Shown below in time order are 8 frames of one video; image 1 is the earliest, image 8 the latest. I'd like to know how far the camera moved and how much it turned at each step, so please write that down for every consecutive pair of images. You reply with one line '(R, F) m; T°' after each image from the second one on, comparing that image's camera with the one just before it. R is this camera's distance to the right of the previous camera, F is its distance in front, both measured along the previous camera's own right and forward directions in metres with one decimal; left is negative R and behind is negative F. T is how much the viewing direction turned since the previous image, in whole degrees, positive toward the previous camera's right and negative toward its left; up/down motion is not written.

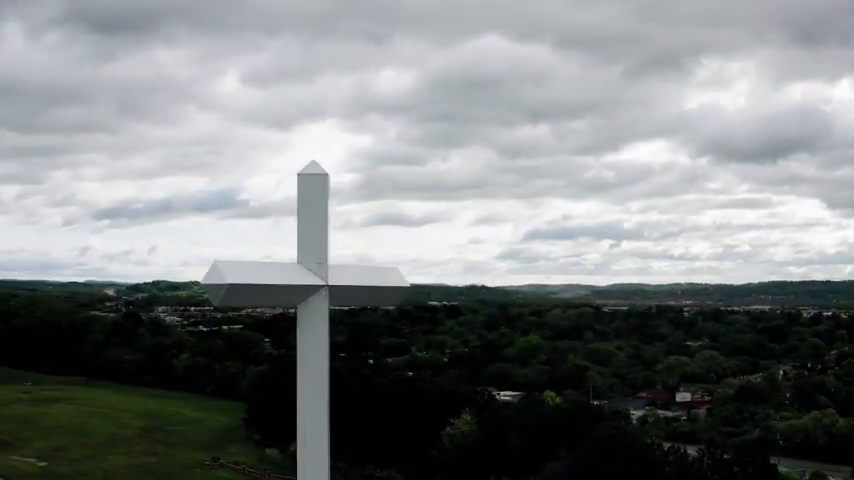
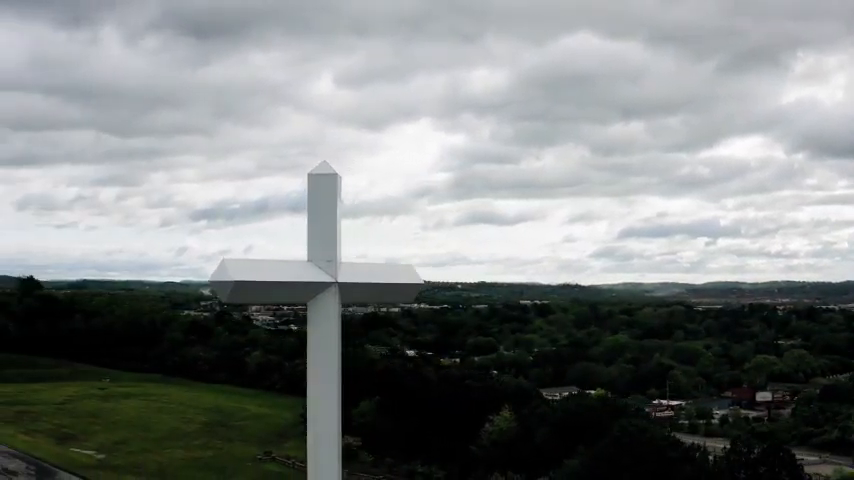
(+2.3, -0.2) m; -5°
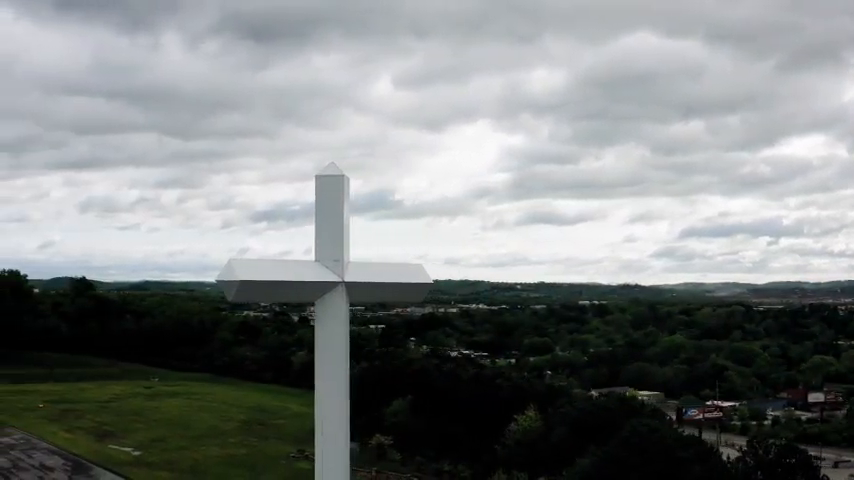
(+1.5, -0.2) m; -3°
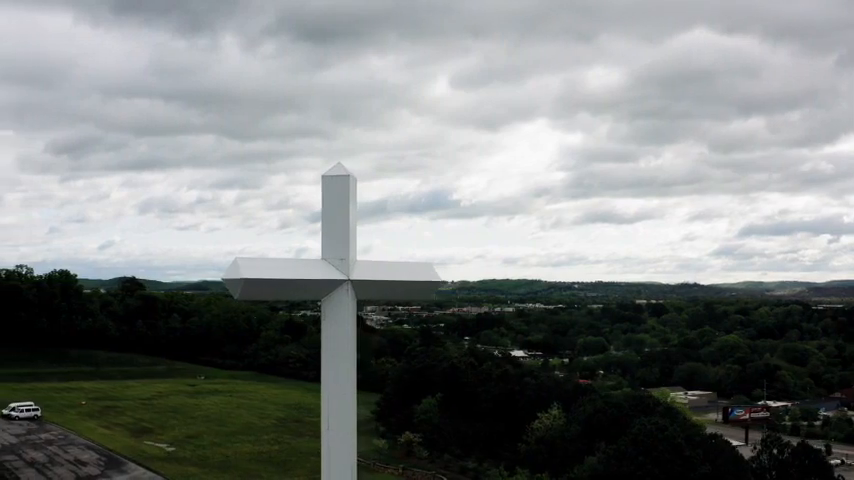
(+1.5, -0.2) m; -3°
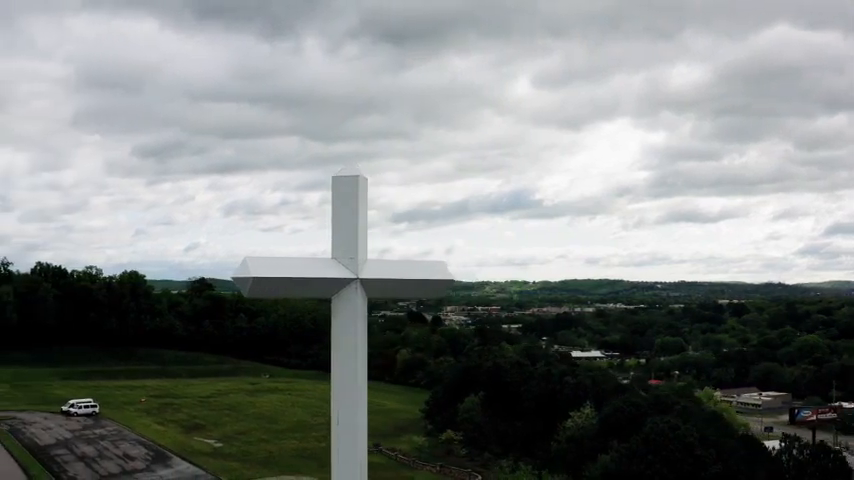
(+2.1, -0.3) m; -5°
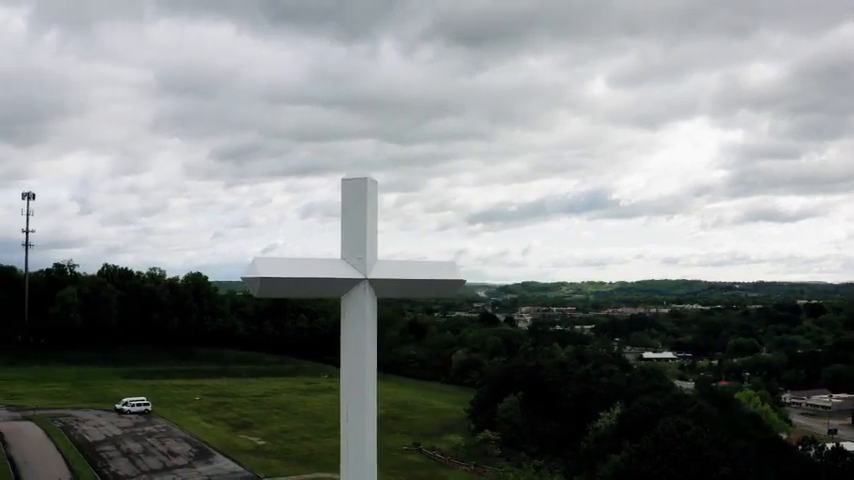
(+2.0, -0.3) m; -4°
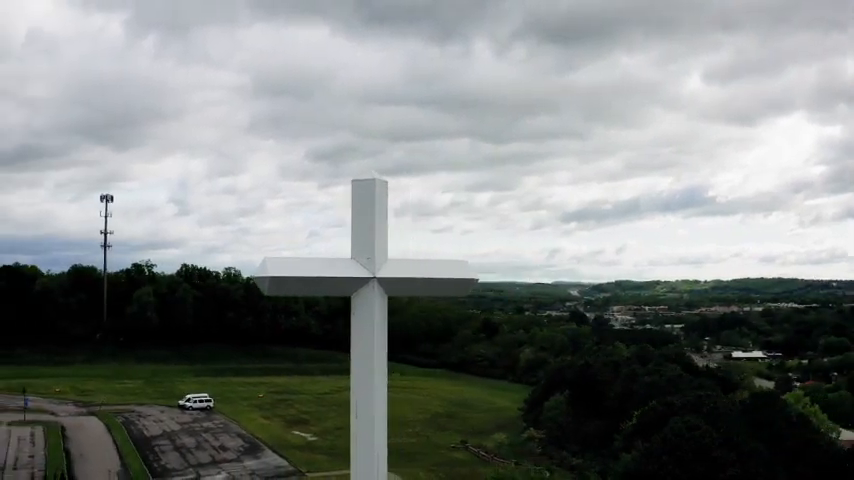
(+2.6, -0.4) m; -5°
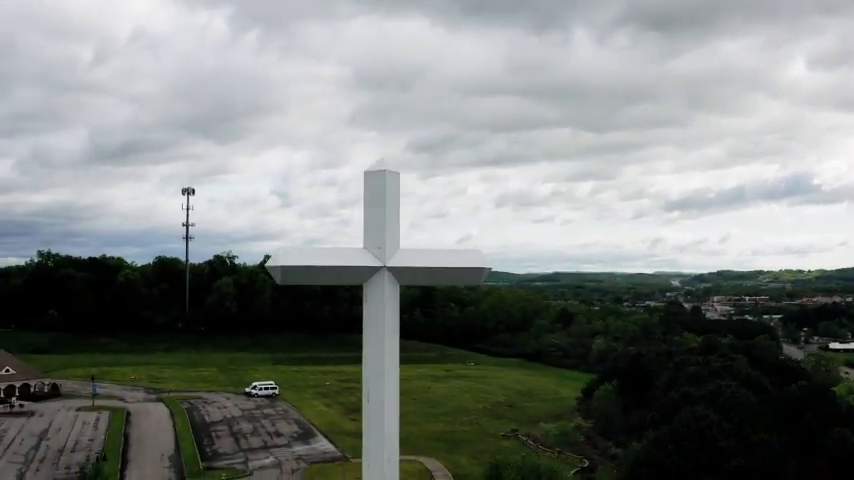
(+2.8, -0.5) m; -6°
